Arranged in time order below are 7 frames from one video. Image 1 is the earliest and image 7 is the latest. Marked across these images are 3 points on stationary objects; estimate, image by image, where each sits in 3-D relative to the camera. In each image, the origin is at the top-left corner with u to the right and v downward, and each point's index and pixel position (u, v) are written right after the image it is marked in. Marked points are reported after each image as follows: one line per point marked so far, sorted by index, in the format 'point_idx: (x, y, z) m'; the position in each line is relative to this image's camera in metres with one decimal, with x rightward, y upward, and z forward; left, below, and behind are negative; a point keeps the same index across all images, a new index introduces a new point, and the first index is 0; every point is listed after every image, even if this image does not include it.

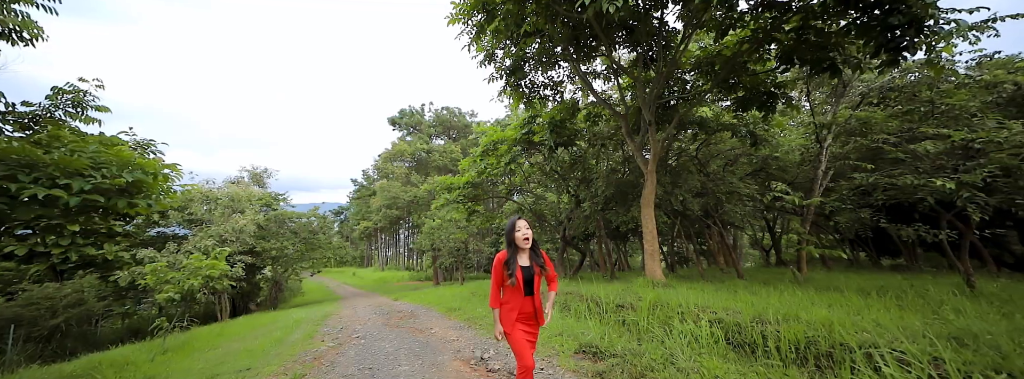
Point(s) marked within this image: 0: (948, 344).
0: (+3.1, -1.1, +2.7) m
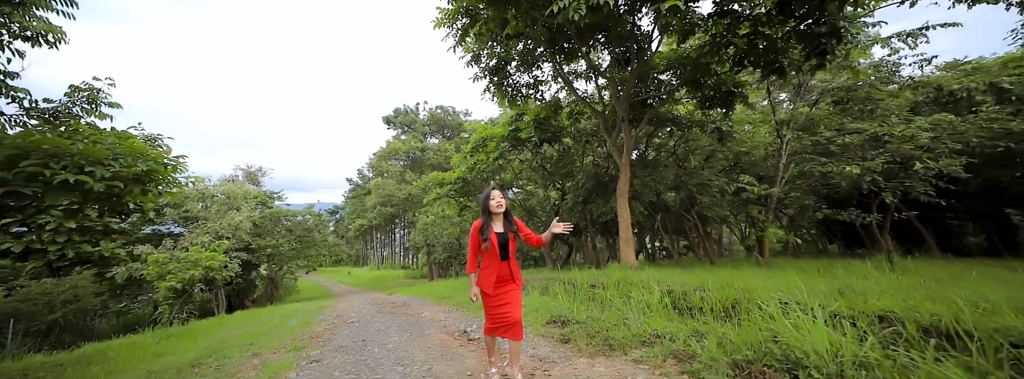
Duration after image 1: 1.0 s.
0: (+2.8, -1.0, +3.3) m
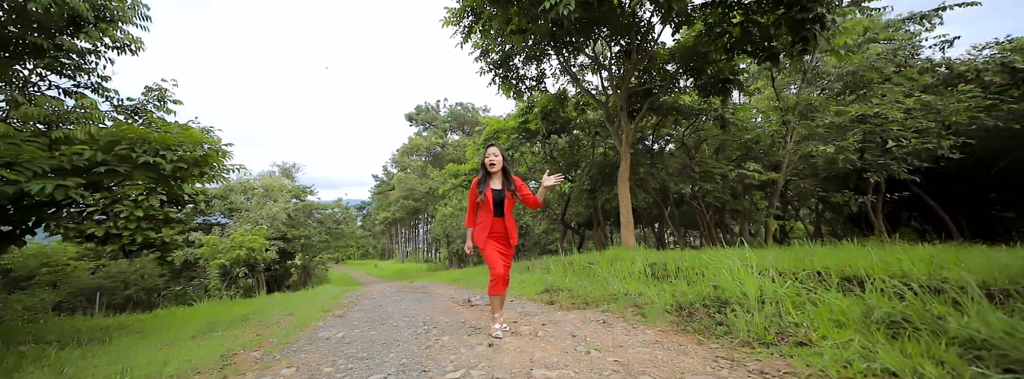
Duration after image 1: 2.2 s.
0: (+2.6, -0.7, +3.8) m
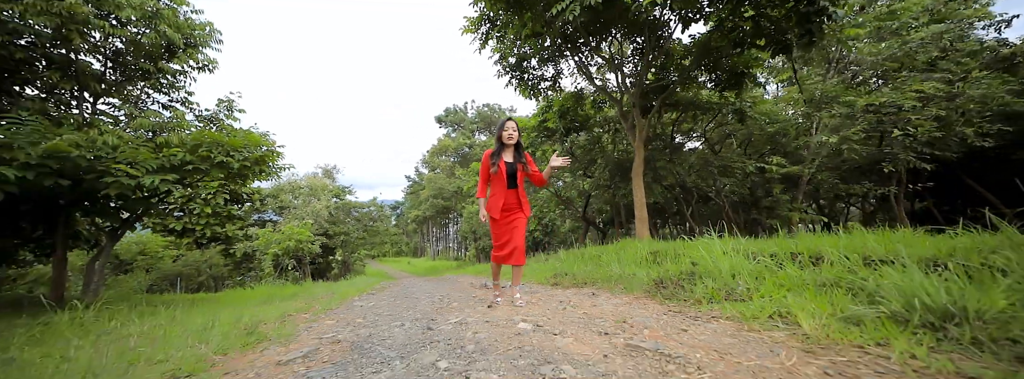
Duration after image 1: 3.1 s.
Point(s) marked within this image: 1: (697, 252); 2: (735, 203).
0: (+2.7, -0.6, +4.1) m
1: (+2.0, -0.7, +4.3) m
2: (+7.0, -0.4, +12.3) m
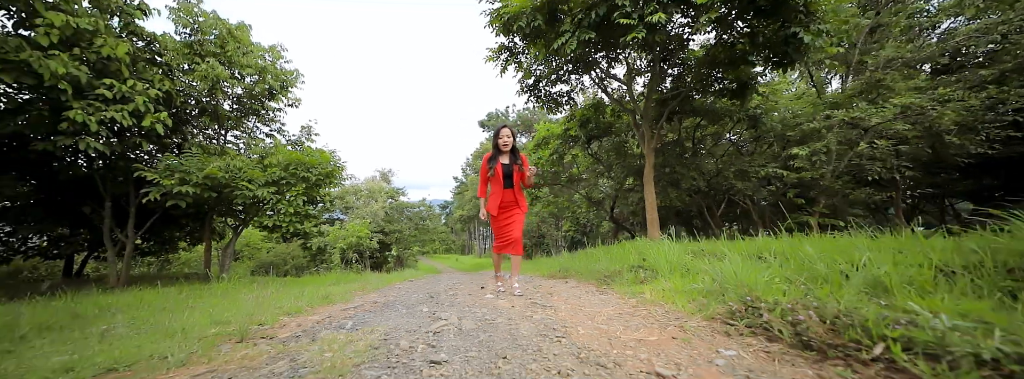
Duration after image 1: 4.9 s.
0: (+2.6, -0.7, +5.0) m
1: (+2.0, -0.8, +5.3) m
2: (+7.9, -0.5, +12.6) m
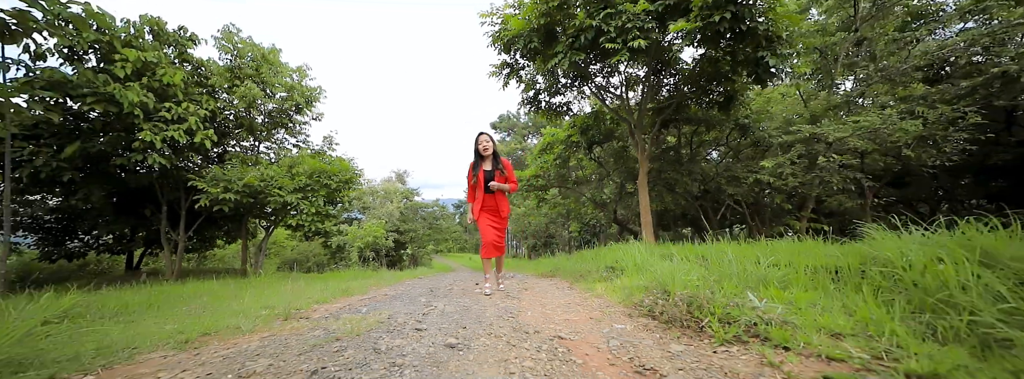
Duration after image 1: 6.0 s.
0: (+2.5, -0.8, +5.7) m
1: (+1.9, -1.0, +6.0) m
2: (+8.1, -0.6, +13.1) m
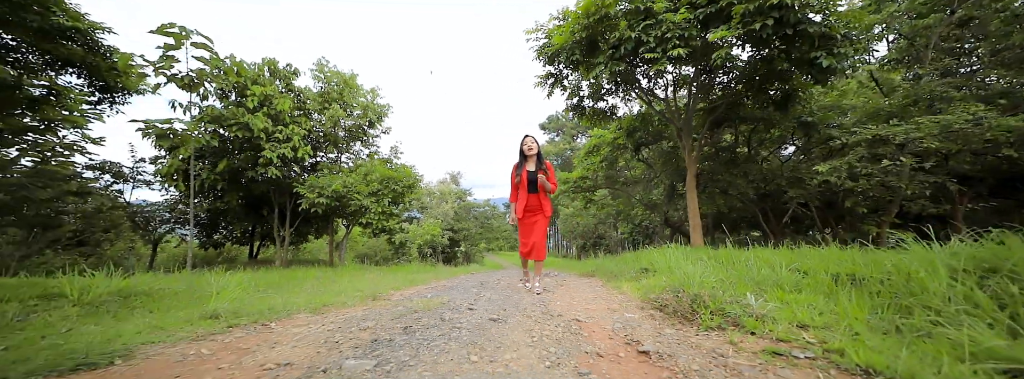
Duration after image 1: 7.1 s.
0: (+3.1, -0.9, +6.0) m
1: (+2.6, -1.1, +6.4) m
2: (+9.6, -0.7, +12.6) m
